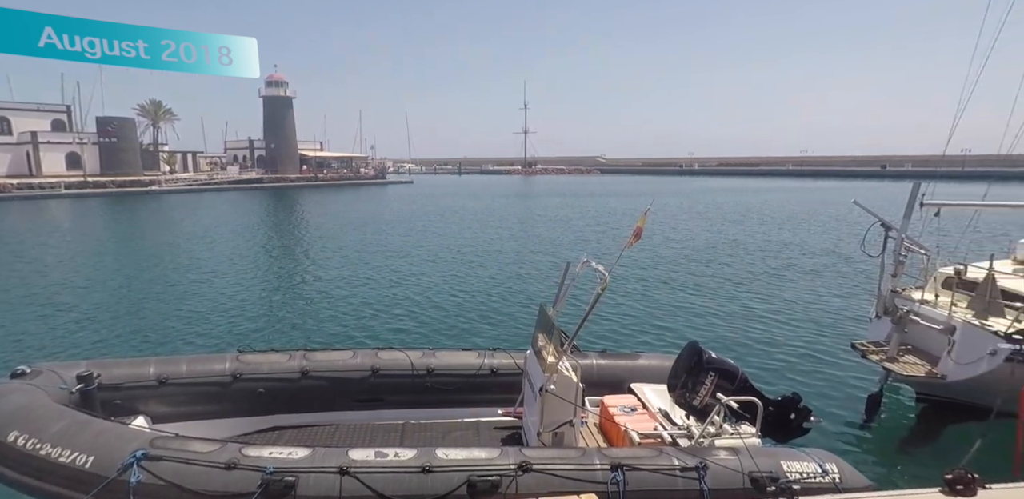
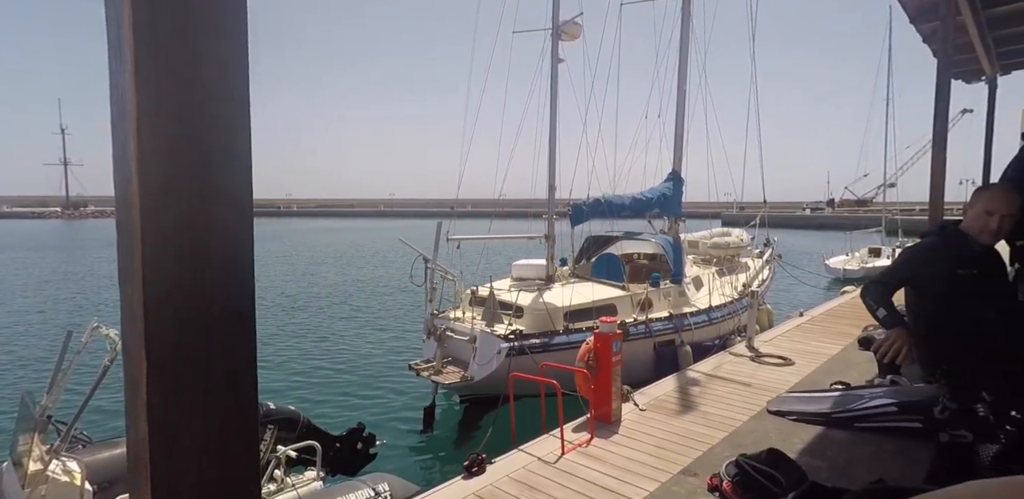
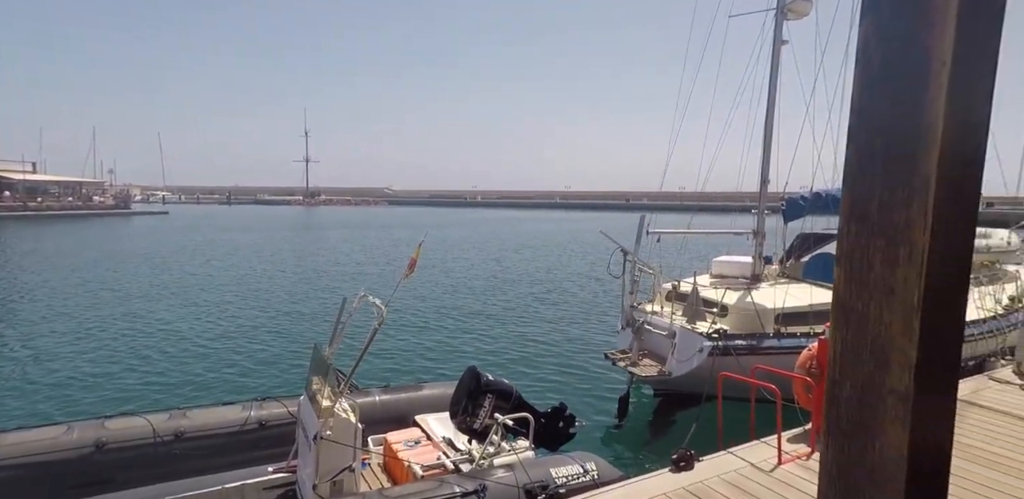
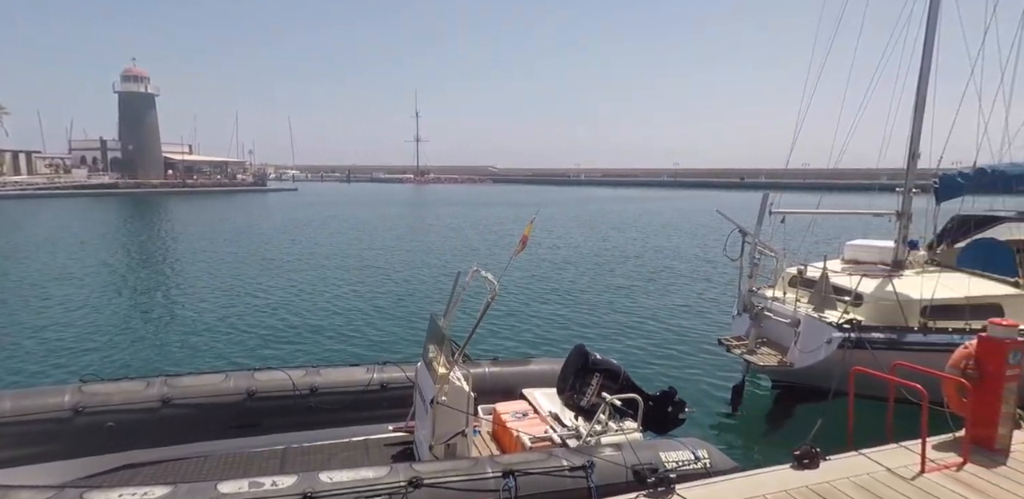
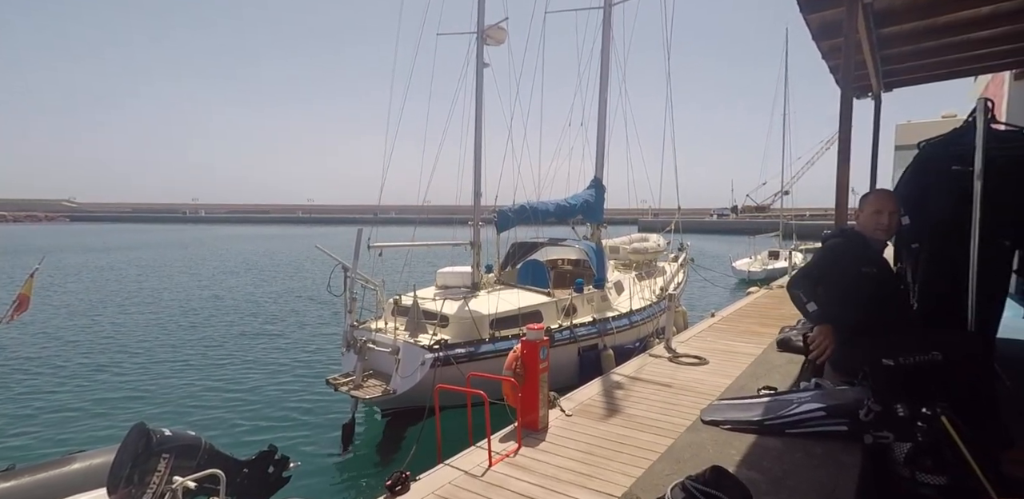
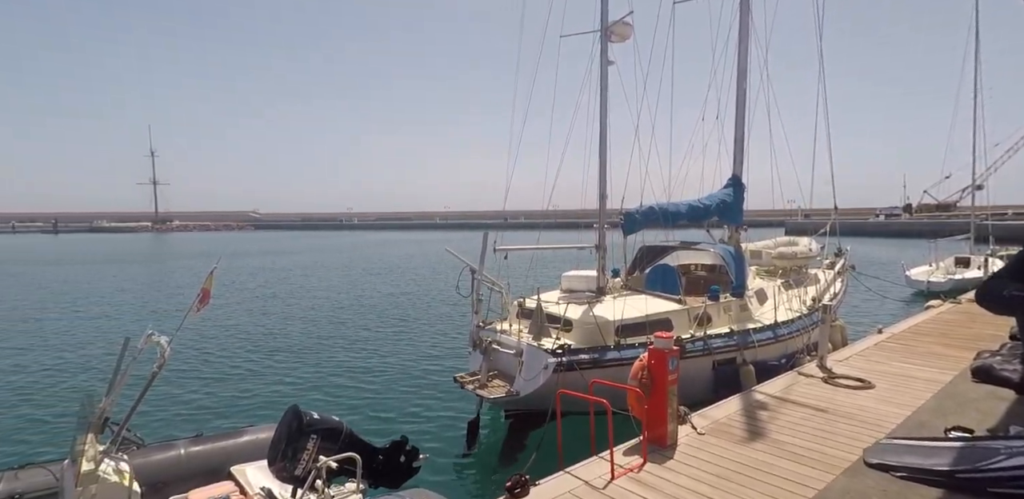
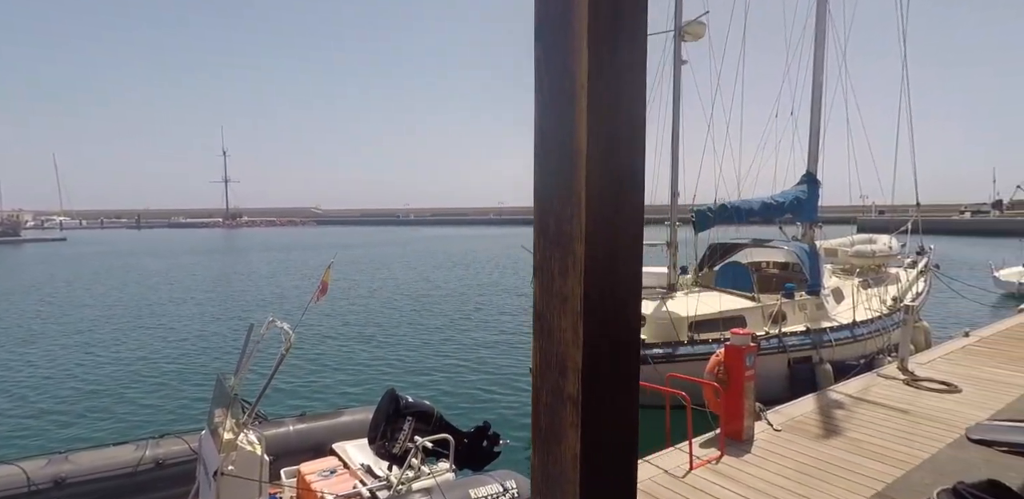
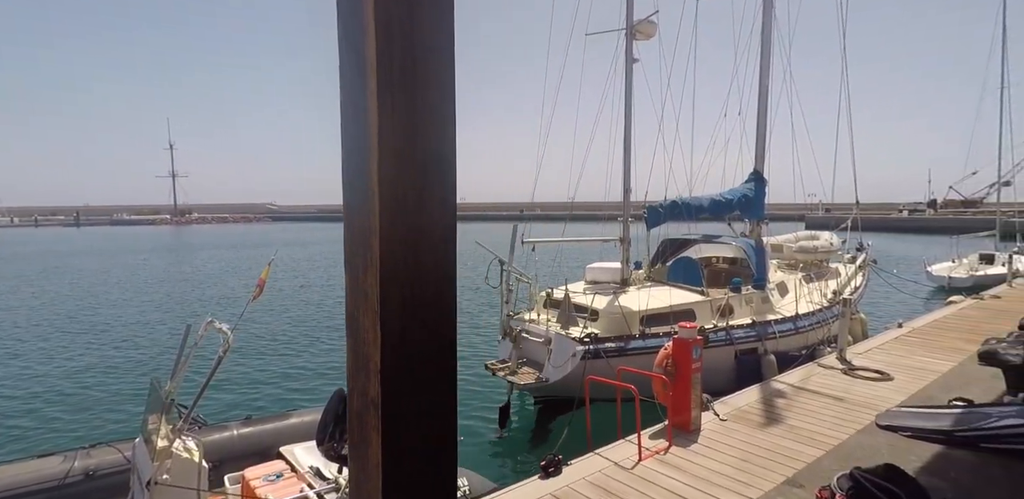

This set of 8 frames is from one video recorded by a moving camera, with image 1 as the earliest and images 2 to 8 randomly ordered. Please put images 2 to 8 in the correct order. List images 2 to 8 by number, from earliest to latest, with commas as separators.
4, 3, 7, 8, 2, 5, 6
